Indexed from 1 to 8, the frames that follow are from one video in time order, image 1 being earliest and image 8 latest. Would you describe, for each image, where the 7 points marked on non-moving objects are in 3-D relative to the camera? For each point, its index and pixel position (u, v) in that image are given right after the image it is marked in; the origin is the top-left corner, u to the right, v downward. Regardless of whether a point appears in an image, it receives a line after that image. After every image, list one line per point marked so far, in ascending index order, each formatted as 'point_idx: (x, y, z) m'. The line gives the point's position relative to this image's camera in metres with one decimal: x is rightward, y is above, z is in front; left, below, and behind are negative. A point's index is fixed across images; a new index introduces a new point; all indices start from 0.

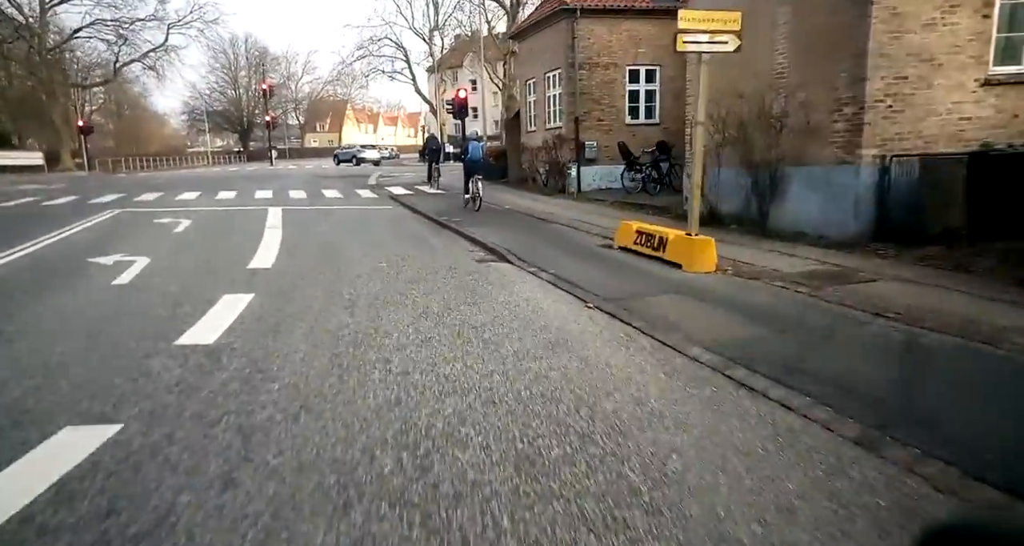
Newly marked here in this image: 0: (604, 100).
0: (+2.4, +4.5, +19.2) m
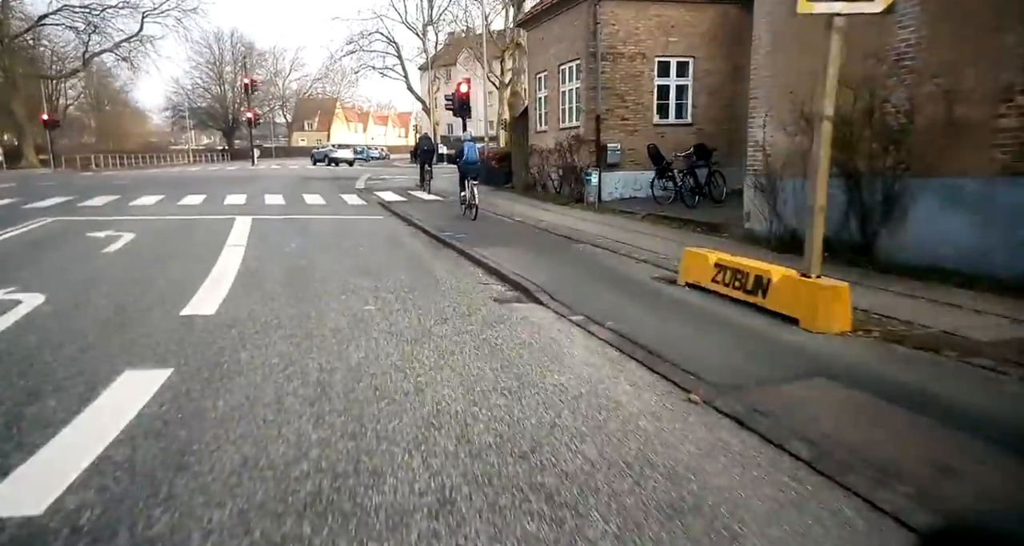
0: (+2.7, +4.0, +16.6) m
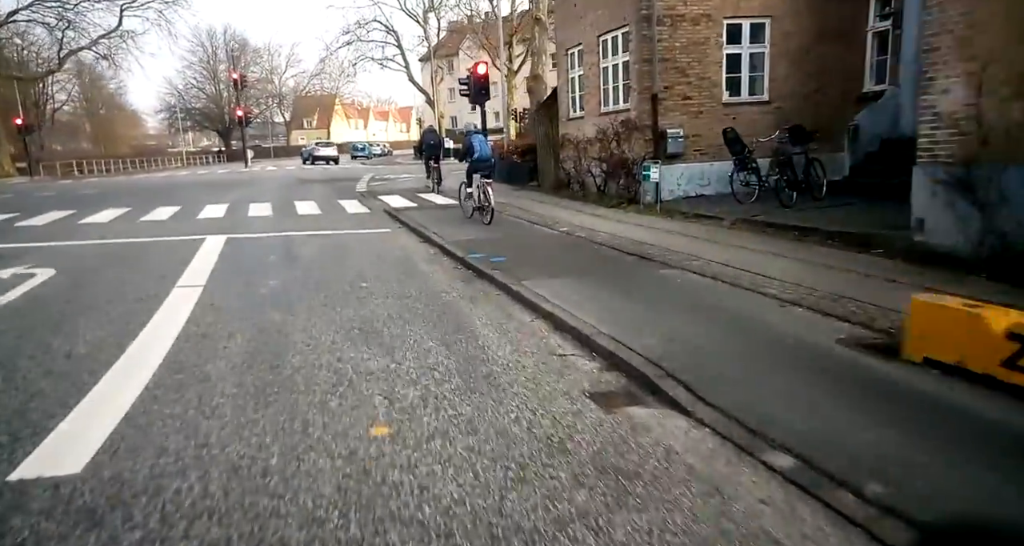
0: (+3.3, +3.7, +13.3) m
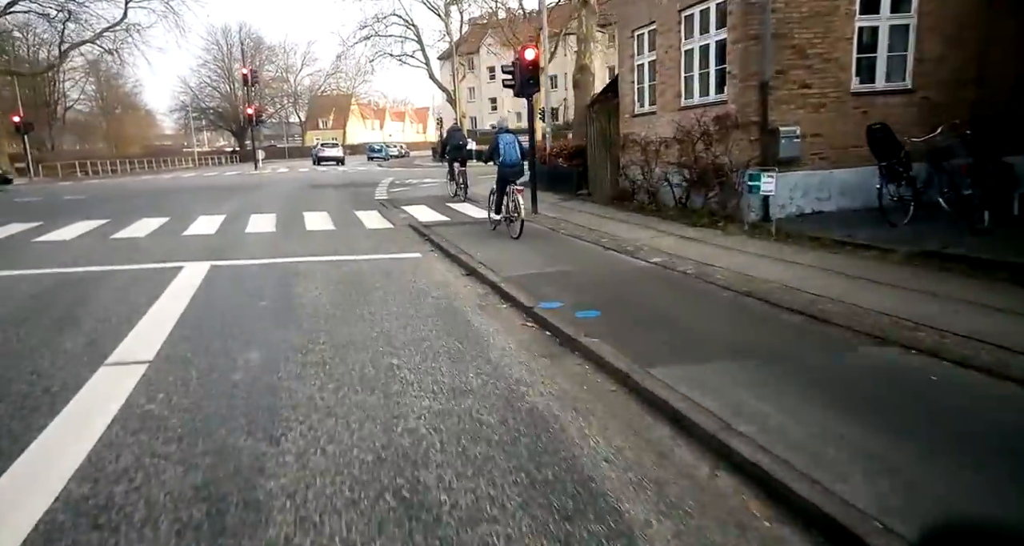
0: (+4.2, +3.1, +10.2) m
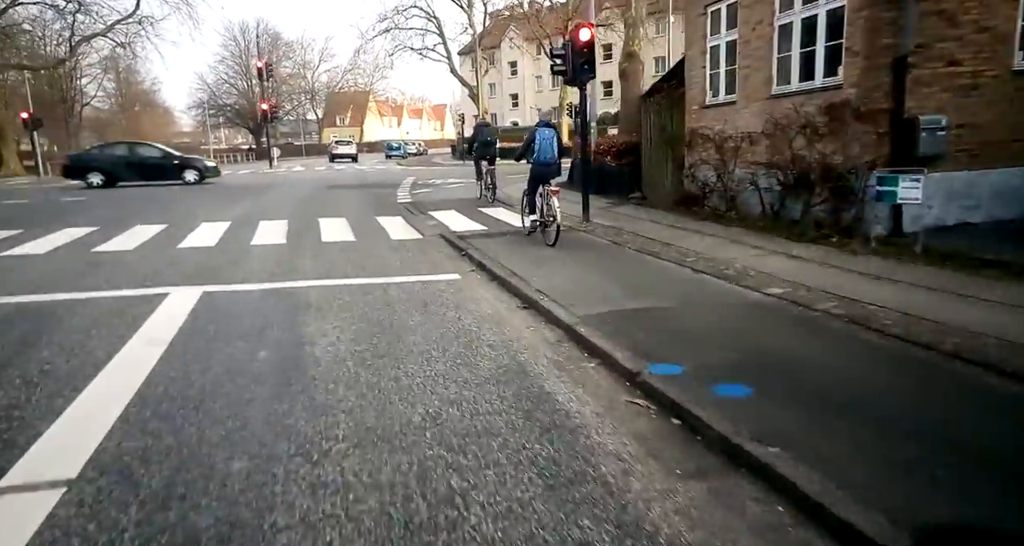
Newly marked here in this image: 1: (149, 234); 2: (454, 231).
0: (+5.0, +2.8, +8.0) m
1: (-6.7, +0.7, +13.7) m
2: (-1.0, +0.7, +12.8) m
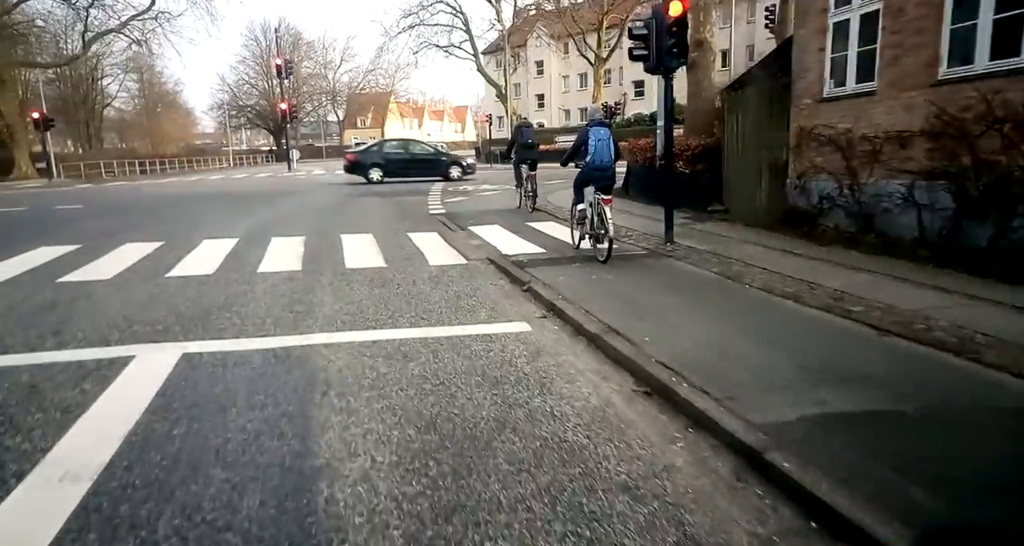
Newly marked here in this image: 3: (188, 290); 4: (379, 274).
0: (+5.8, +2.3, +5.5) m
1: (-5.8, +0.3, +11.5) m
2: (-0.1, +0.3, +10.4) m
3: (-3.8, -0.2, +8.5) m
4: (-1.7, 0.0, +9.5) m
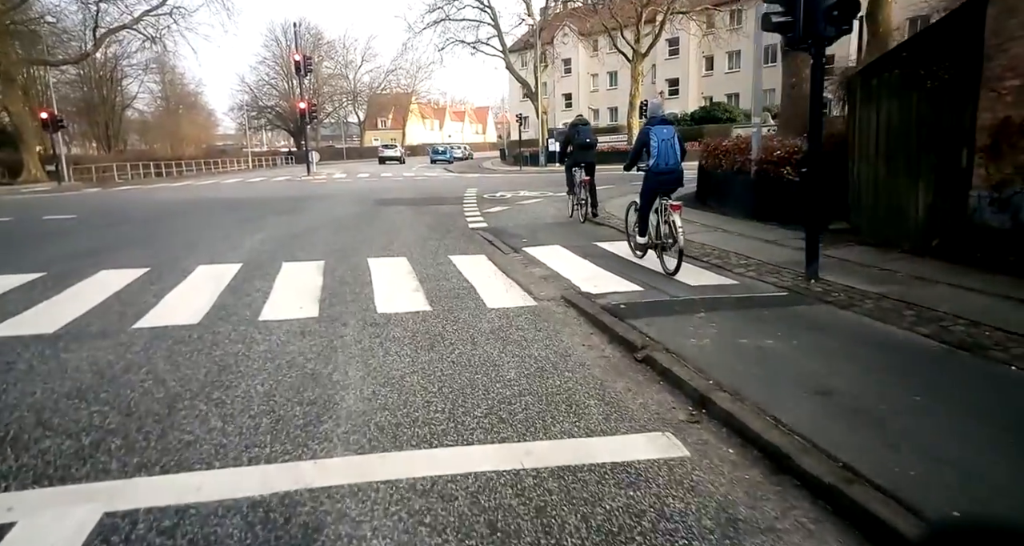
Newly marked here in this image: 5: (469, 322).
0: (+6.6, +1.8, +2.7) m
1: (-4.9, -0.2, +9.0) m
2: (+0.8, -0.2, +7.7) m
3: (-2.9, -0.7, +6.0) m
4: (-0.8, -0.5, +6.8) m
5: (-0.4, -0.5, +7.0) m
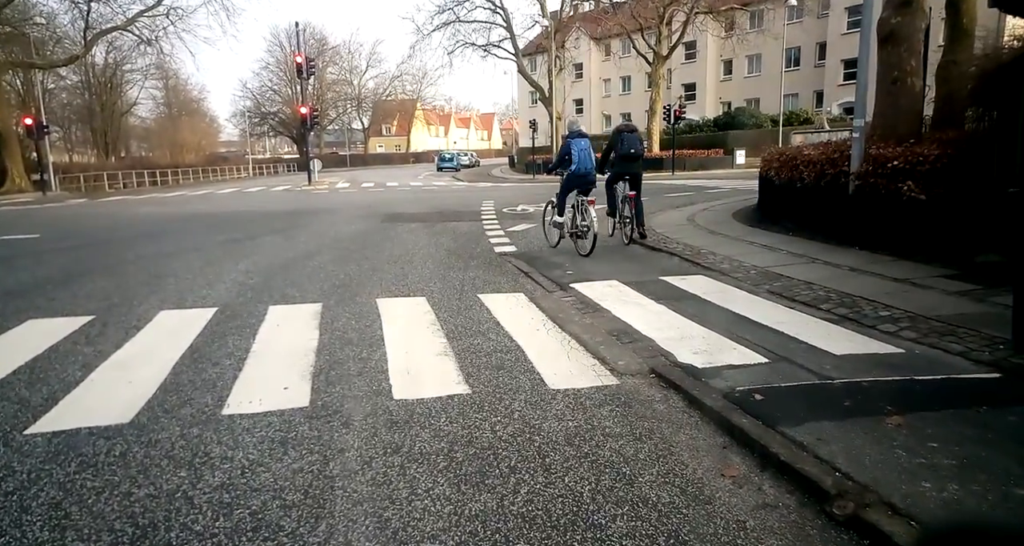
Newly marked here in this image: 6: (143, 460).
0: (+7.1, +1.4, +0.3) m
1: (-4.3, -0.7, +6.7) m
2: (+1.4, -0.7, +5.4) m
3: (-2.4, -1.2, +3.7) m
4: (-0.3, -1.0, +4.5) m
5: (+0.1, -1.0, +4.7) m
6: (-2.1, -1.1, +4.1) m
